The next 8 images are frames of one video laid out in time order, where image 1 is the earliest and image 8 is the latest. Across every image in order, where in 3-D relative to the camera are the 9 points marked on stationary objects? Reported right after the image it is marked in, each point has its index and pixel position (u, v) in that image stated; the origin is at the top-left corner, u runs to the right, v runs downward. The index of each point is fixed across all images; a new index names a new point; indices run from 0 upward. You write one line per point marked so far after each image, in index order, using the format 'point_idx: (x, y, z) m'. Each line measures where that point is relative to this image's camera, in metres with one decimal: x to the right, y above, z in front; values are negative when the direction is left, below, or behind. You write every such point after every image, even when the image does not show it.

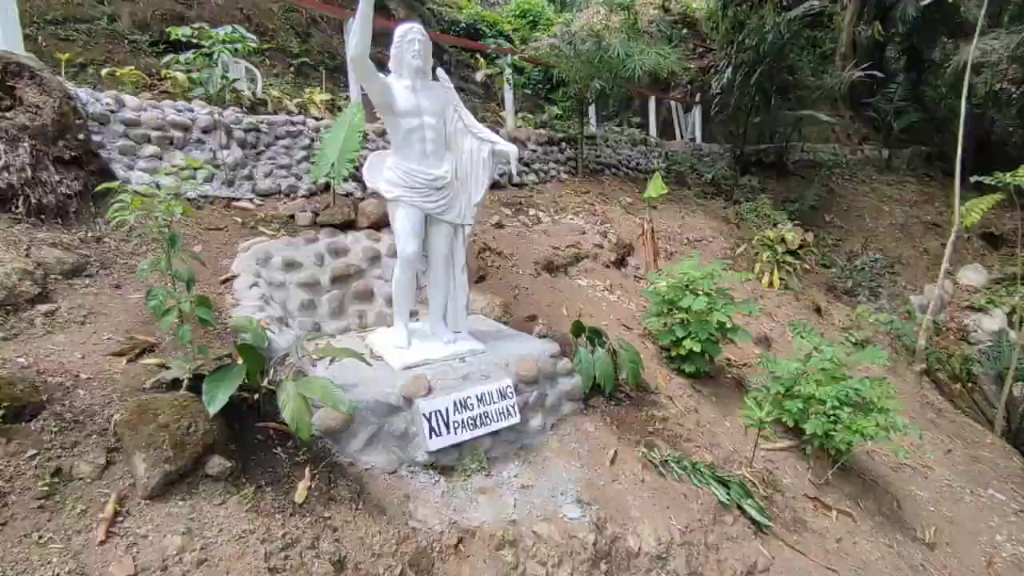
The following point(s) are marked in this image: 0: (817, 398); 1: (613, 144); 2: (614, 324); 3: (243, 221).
0: (+2.1, -0.8, +4.0) m
1: (+1.8, +2.5, +10.4) m
2: (+0.9, -0.3, +5.1) m
3: (-2.1, +0.5, +4.4) m
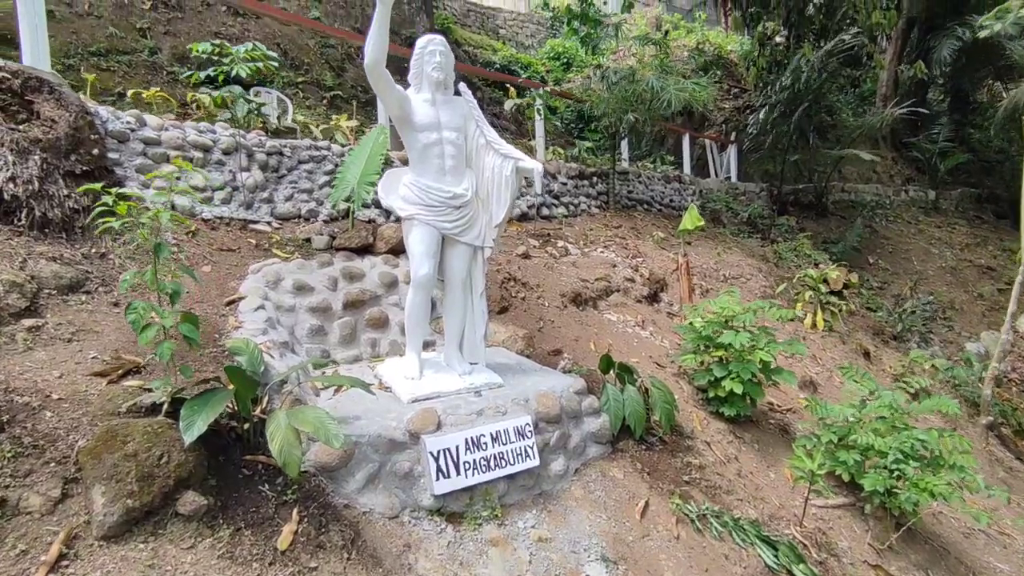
0: (+2.2, -1.0, +3.6) m
1: (+2.3, +1.8, +10.1) m
2: (+1.1, -0.6, +4.7) m
3: (-1.9, +0.3, +4.2) m
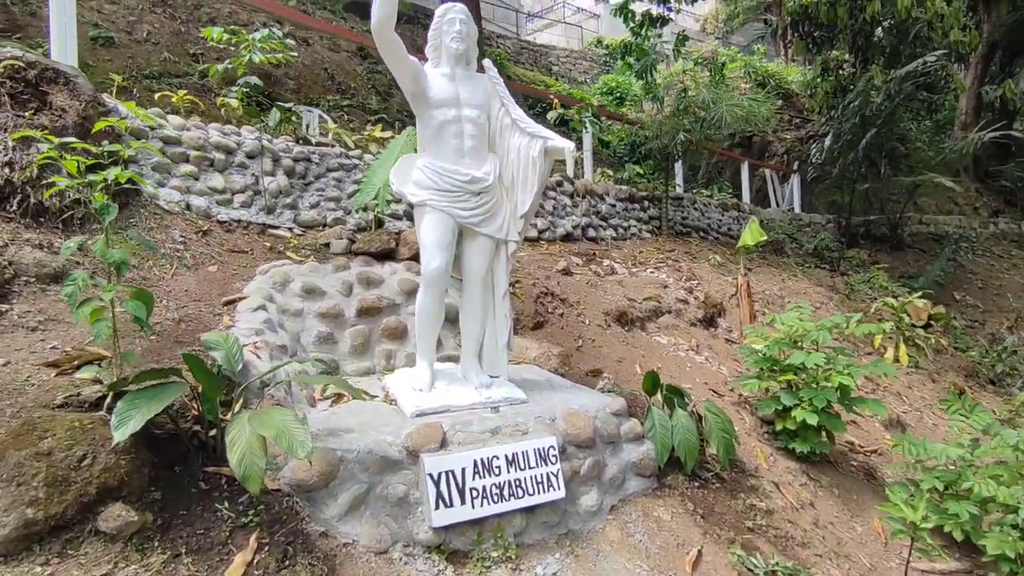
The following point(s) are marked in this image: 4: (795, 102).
0: (+2.4, -1.0, +2.8) m
1: (+3.1, +1.3, +9.6) m
2: (+1.3, -0.7, +4.1) m
3: (-1.6, +0.3, +3.9) m
4: (+6.3, +4.1, +13.0) m
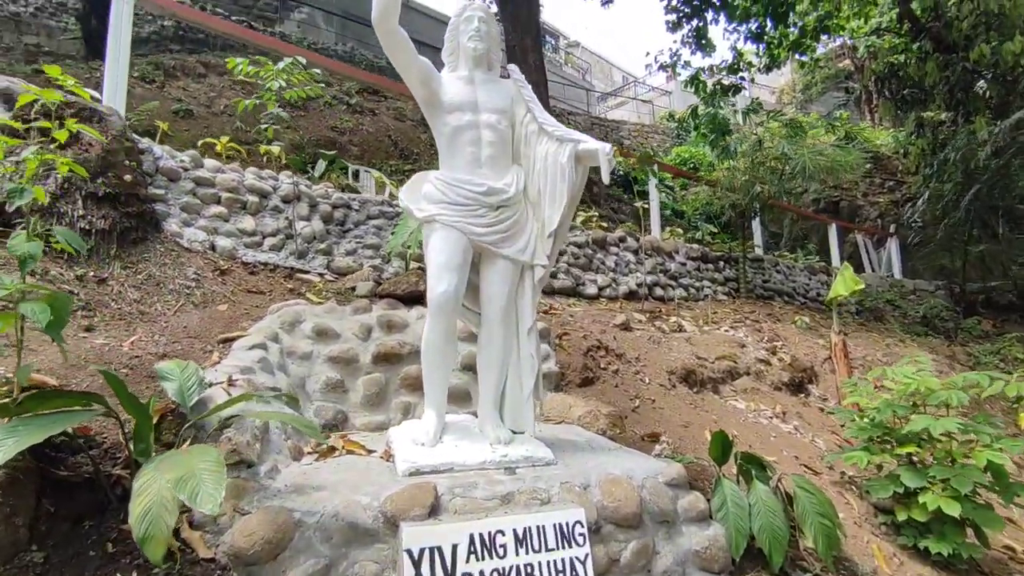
0: (+2.4, -1.1, +1.9) m
1: (+4.1, +0.3, +8.7) m
2: (+1.6, -1.0, +3.3) m
3: (-1.4, 0.0, +3.7) m
4: (+7.7, +2.6, +12.0) m
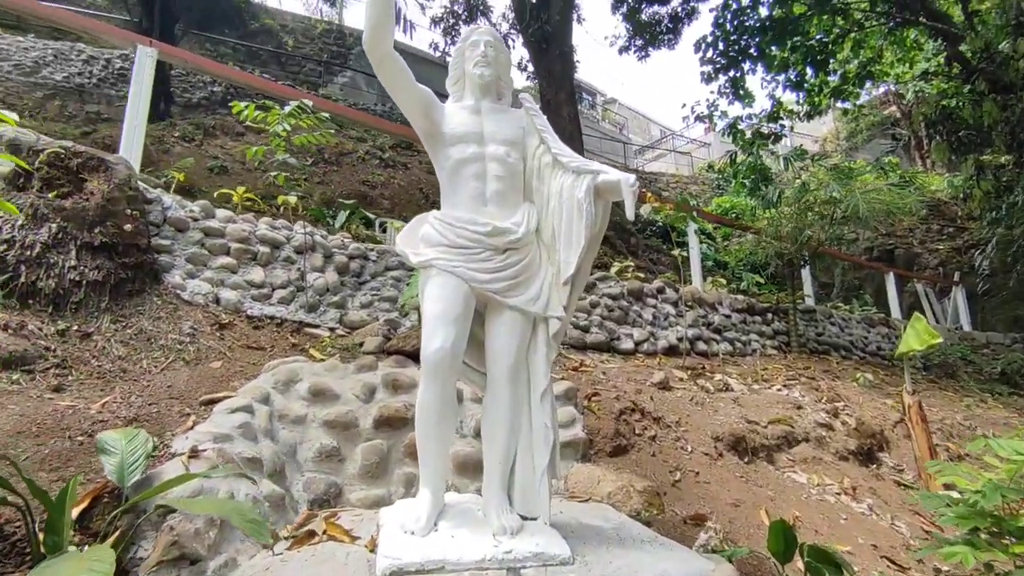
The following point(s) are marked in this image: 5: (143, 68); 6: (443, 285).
0: (+2.4, -1.3, +1.3) m
1: (+4.5, -0.4, +8.1) m
2: (+1.7, -1.2, +2.8) m
3: (-1.3, -0.3, +3.4) m
4: (+8.4, +1.6, +11.3) m
5: (-2.4, +1.5, +3.9) m
6: (-0.2, 0.0, +2.0) m
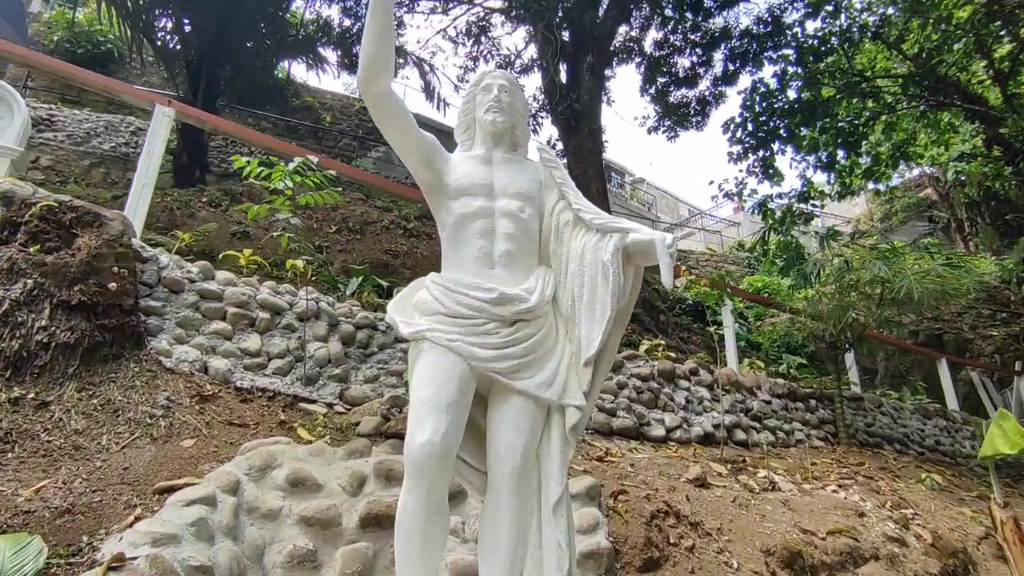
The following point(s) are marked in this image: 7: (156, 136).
0: (+2.4, -1.4, +0.6) m
1: (+4.8, -1.5, +7.4) m
2: (+1.7, -1.6, +2.1) m
3: (-1.2, -0.7, +3.0) m
4: (+8.9, 0.0, +10.7) m
5: (-2.3, +1.1, +3.8) m
6: (-0.2, -0.2, +1.7) m
7: (-2.3, +1.0, +3.8) m
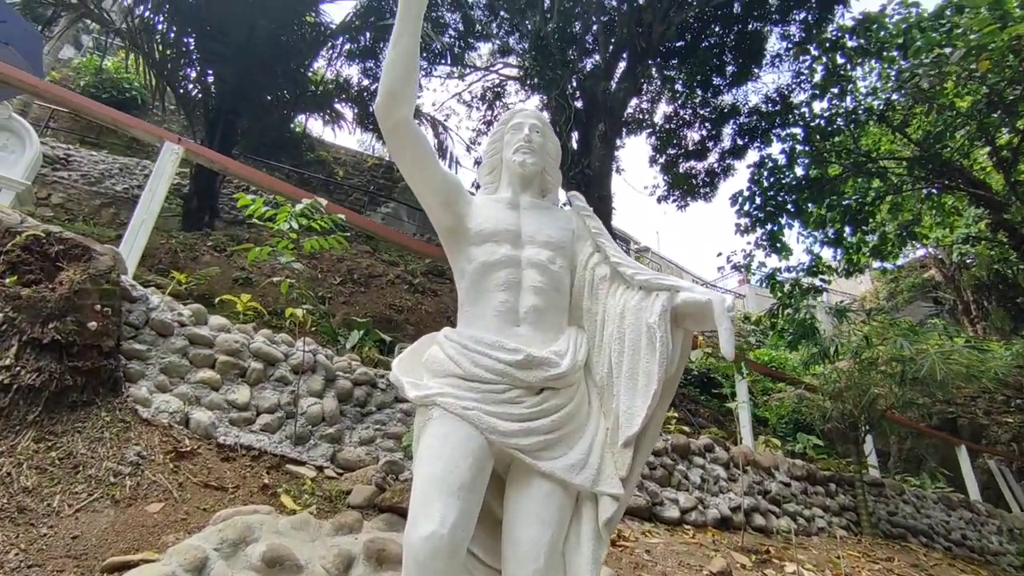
0: (+2.4, -1.6, +0.2) m
1: (+4.8, -2.5, +6.9) m
2: (+1.7, -1.9, +1.7) m
3: (-1.1, -0.9, +2.7) m
4: (+9.0, -1.5, +10.3) m
5: (-2.2, +0.8, +3.7) m
6: (-0.1, -0.3, +1.4) m
7: (-2.2, +0.7, +3.6) m
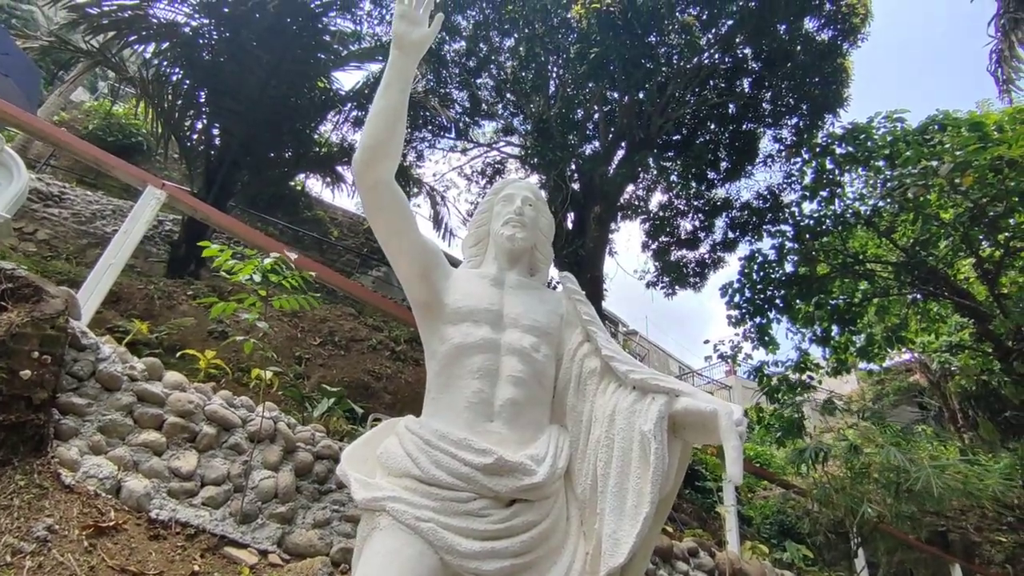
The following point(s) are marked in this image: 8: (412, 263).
0: (+2.2, -1.8, -0.1) m
1: (+4.4, -3.7, +6.4) m
2: (+1.5, -2.2, +1.3) m
3: (-1.3, -1.2, +2.4) m
4: (+8.5, -3.5, +10.0) m
5: (-2.2, +0.5, +3.5) m
6: (-0.2, -0.5, +1.2) m
7: (-2.2, +0.4, +3.5) m
8: (-0.3, +0.1, +1.5) m
